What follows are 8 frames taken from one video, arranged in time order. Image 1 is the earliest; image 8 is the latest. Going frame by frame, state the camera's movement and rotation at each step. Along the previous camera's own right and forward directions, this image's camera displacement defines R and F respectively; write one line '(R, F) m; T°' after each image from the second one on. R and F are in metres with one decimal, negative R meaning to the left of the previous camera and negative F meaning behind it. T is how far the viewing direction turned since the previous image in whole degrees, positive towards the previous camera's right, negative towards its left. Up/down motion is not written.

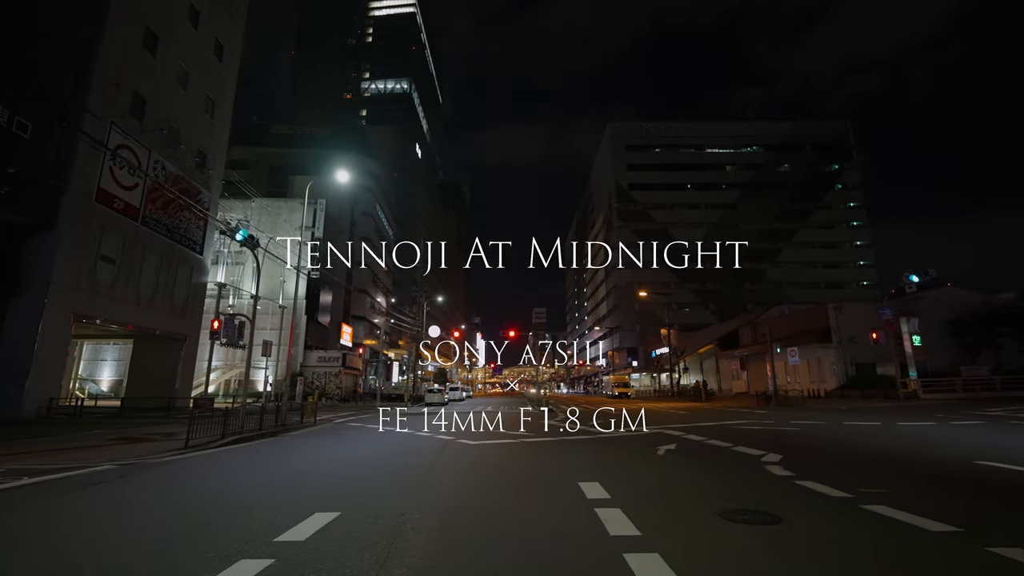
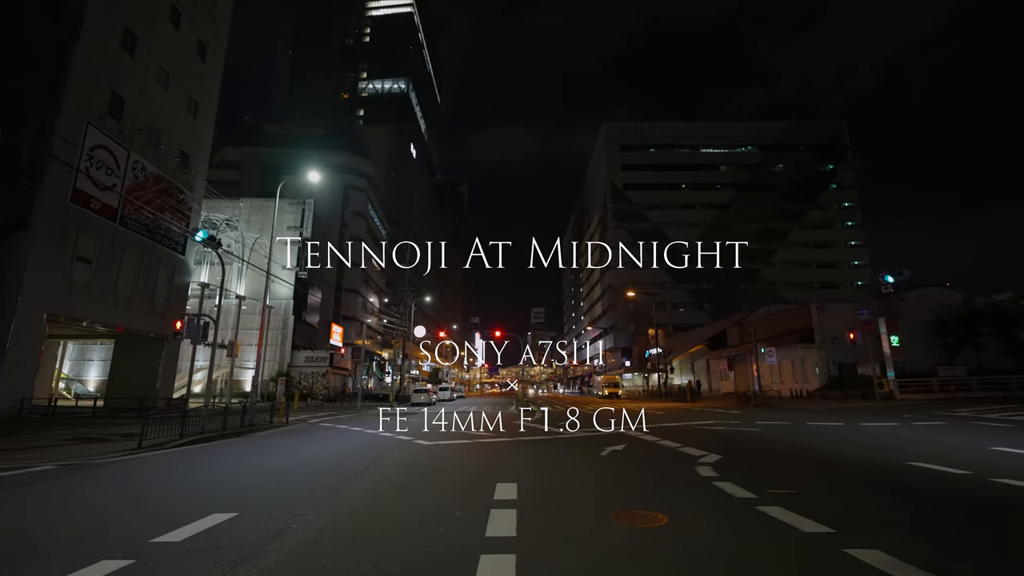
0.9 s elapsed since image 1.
(+1.1, 0.0) m; 0°
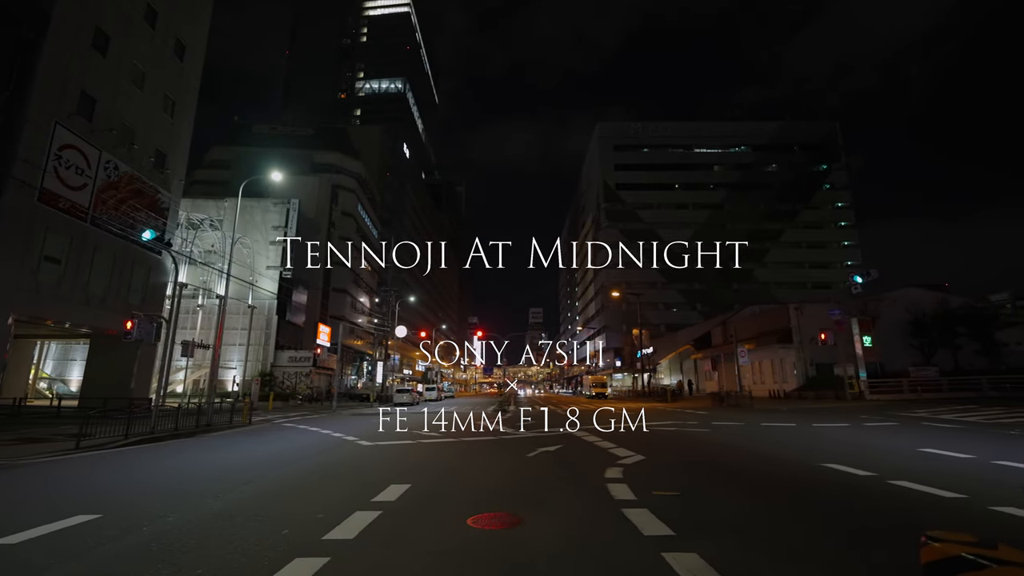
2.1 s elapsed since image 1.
(+1.4, 0.0) m; 0°
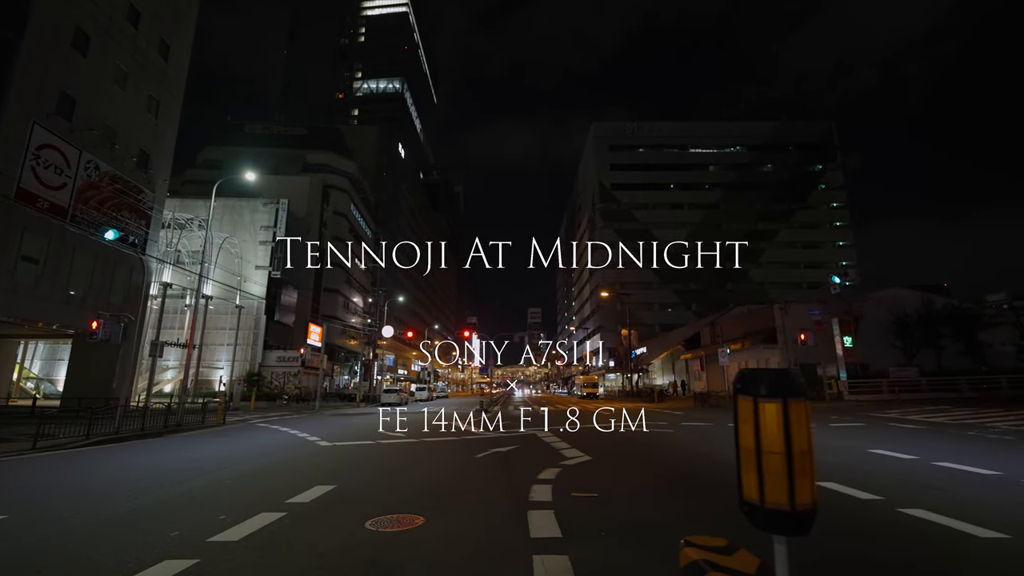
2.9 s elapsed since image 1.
(+1.0, 0.0) m; 0°
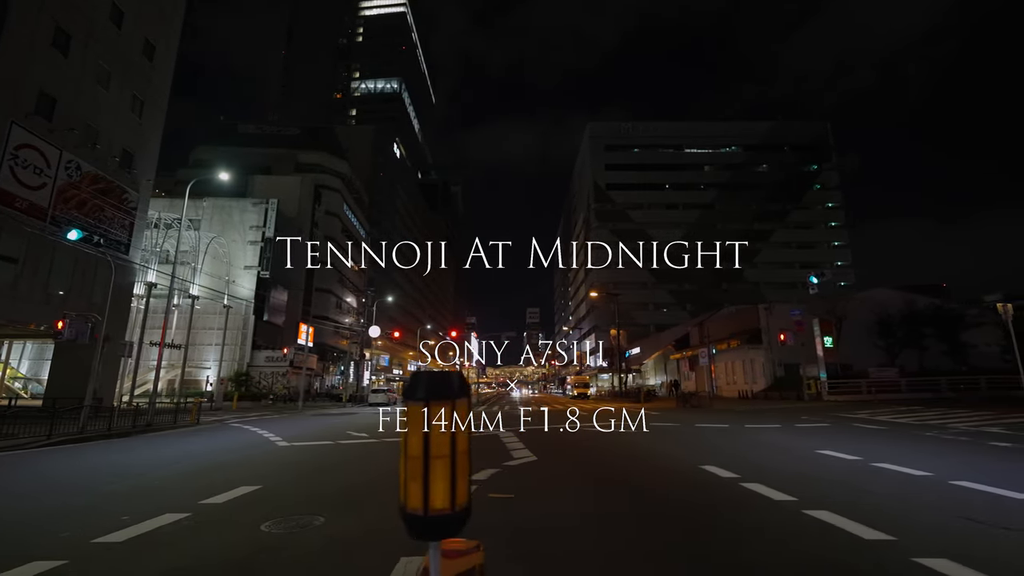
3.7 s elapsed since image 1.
(+1.0, 0.0) m; 0°
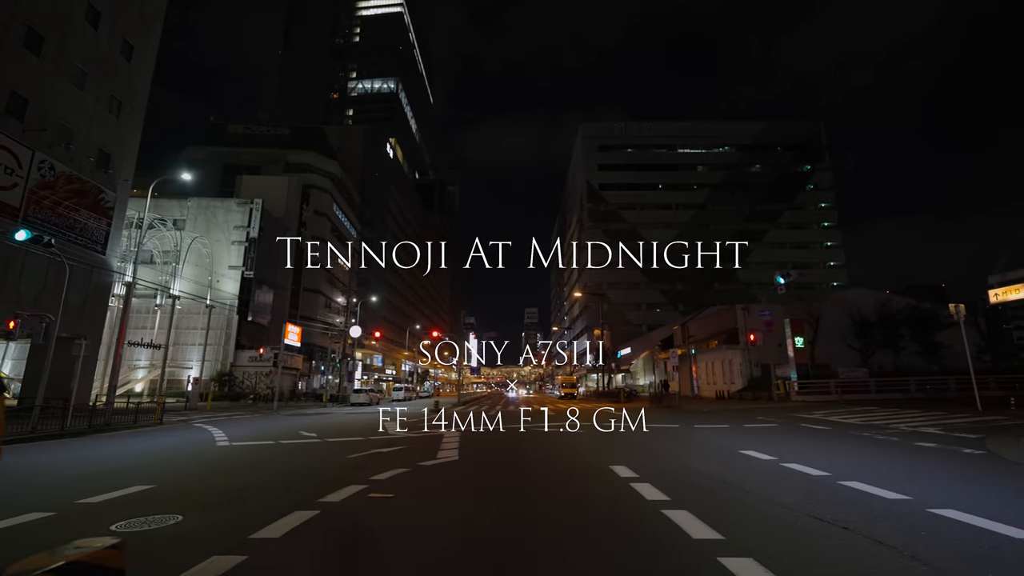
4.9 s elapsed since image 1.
(+1.4, 0.0) m; 0°
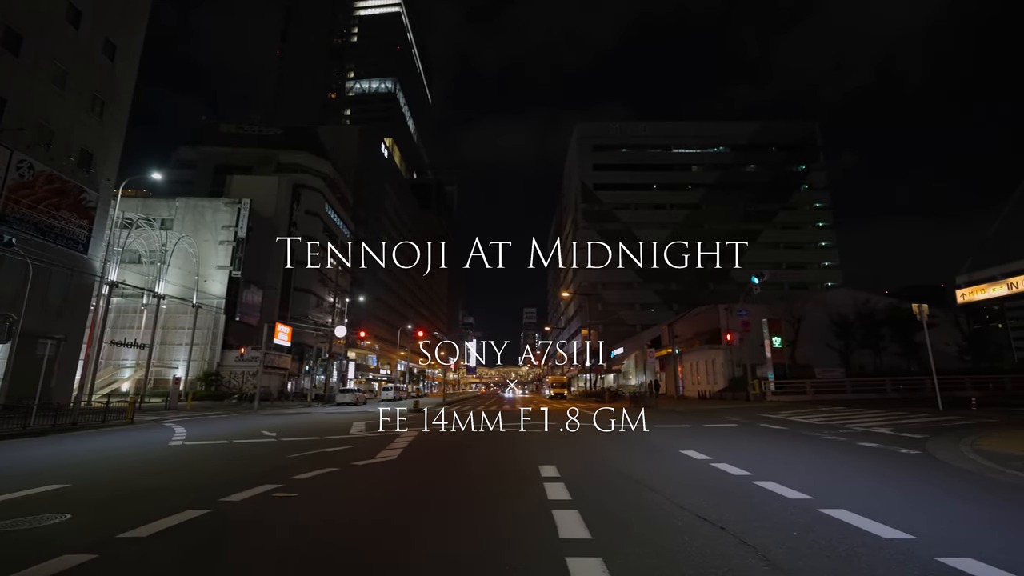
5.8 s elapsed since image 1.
(+1.1, 0.0) m; 0°
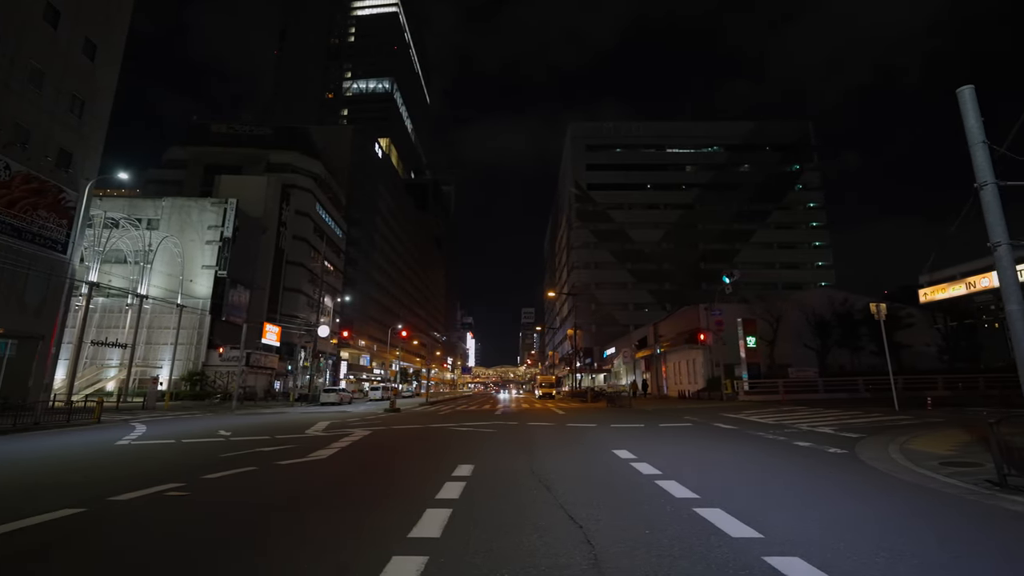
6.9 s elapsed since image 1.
(+1.3, 0.0) m; 0°
